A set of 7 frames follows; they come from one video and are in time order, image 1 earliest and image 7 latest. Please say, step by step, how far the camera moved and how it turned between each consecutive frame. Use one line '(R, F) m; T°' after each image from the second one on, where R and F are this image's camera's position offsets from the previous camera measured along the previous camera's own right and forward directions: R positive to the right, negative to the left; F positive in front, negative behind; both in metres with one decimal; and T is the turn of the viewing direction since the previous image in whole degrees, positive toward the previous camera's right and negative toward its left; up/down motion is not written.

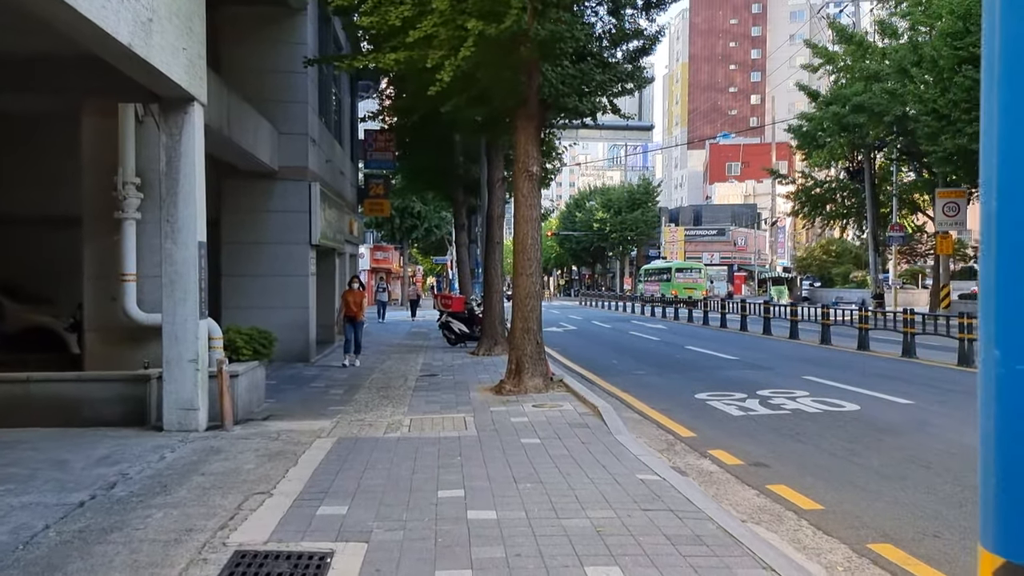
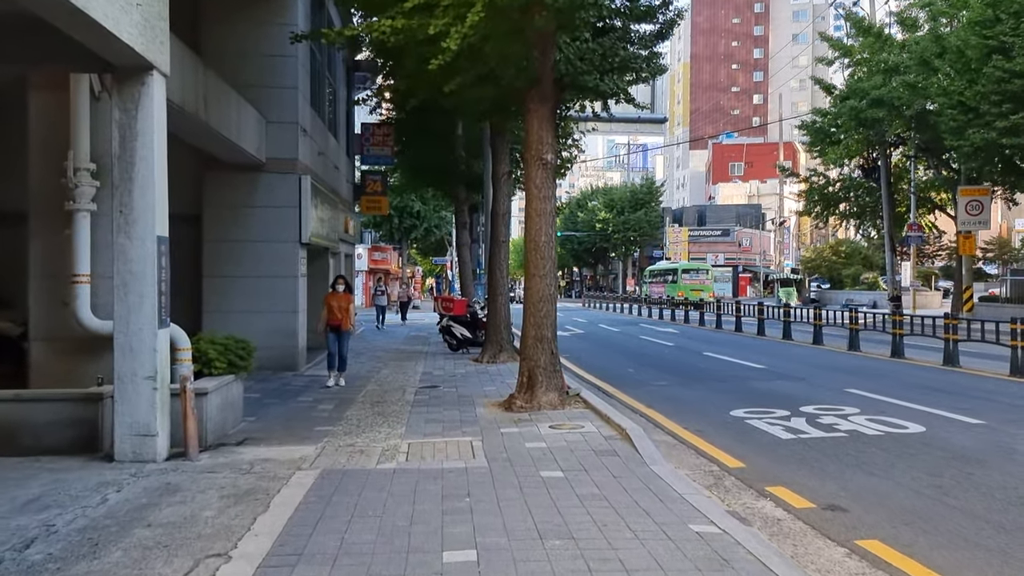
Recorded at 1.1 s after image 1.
(-0.2, +1.4) m; 0°
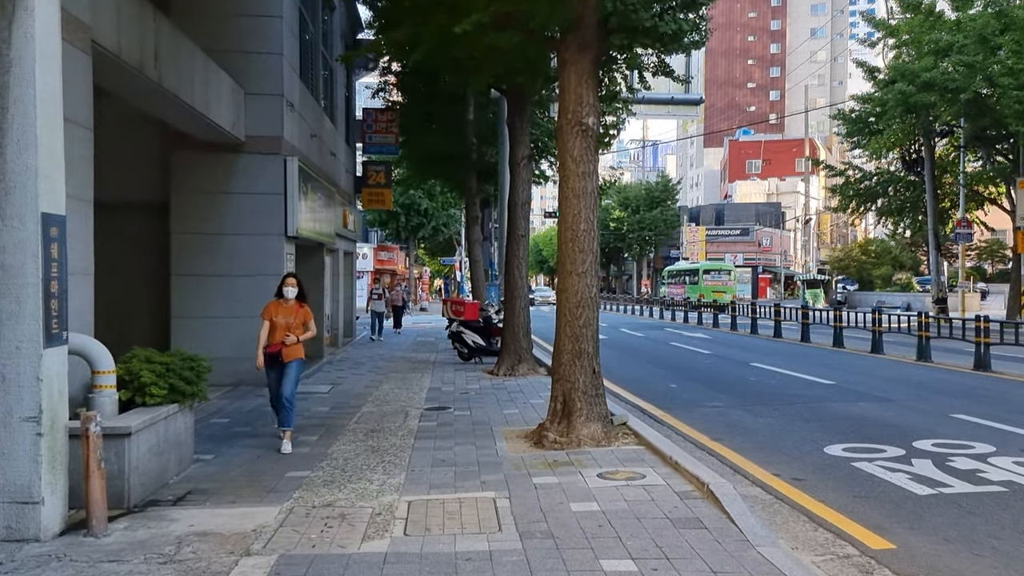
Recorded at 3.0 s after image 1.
(-0.3, +2.3) m; -1°
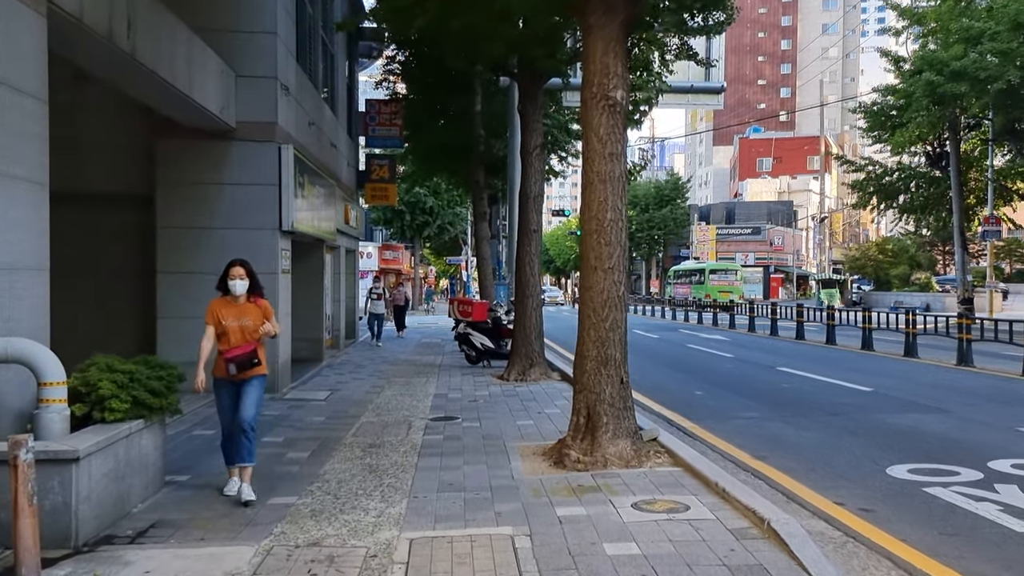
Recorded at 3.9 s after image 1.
(-0.1, +1.0) m; 0°
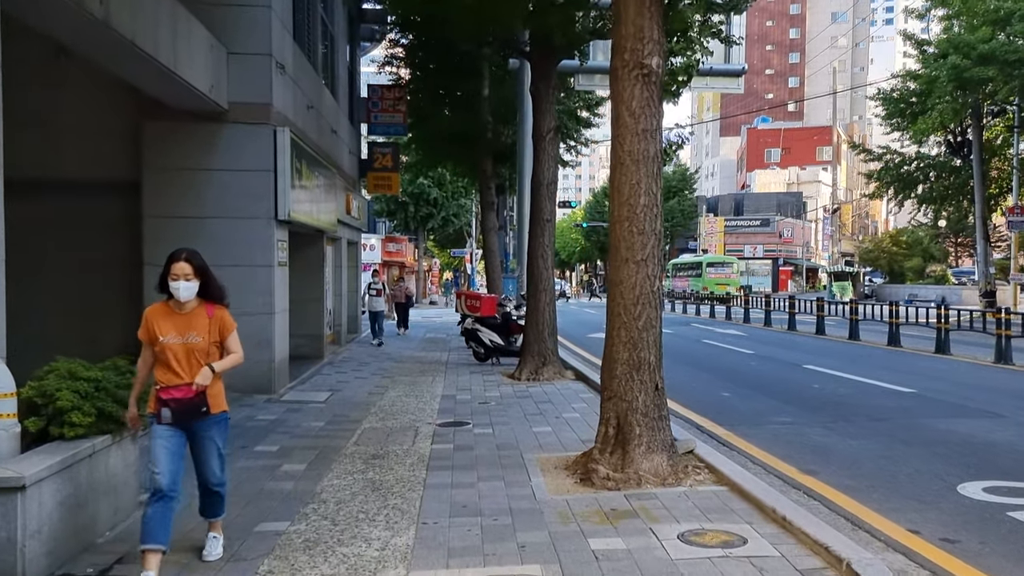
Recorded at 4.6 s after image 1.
(-0.2, +0.9) m; 0°
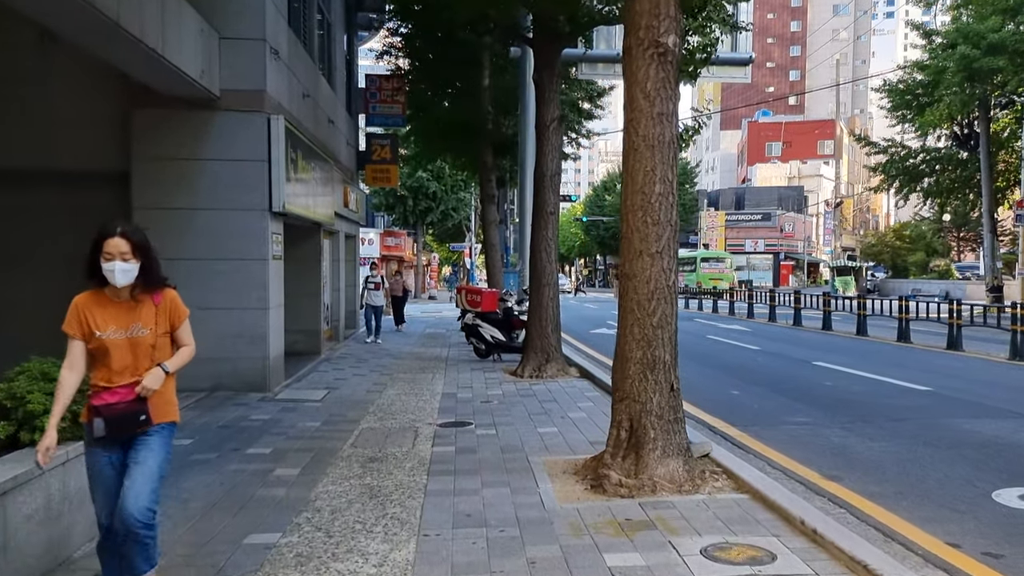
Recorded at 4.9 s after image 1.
(-0.1, +0.4) m; 0°
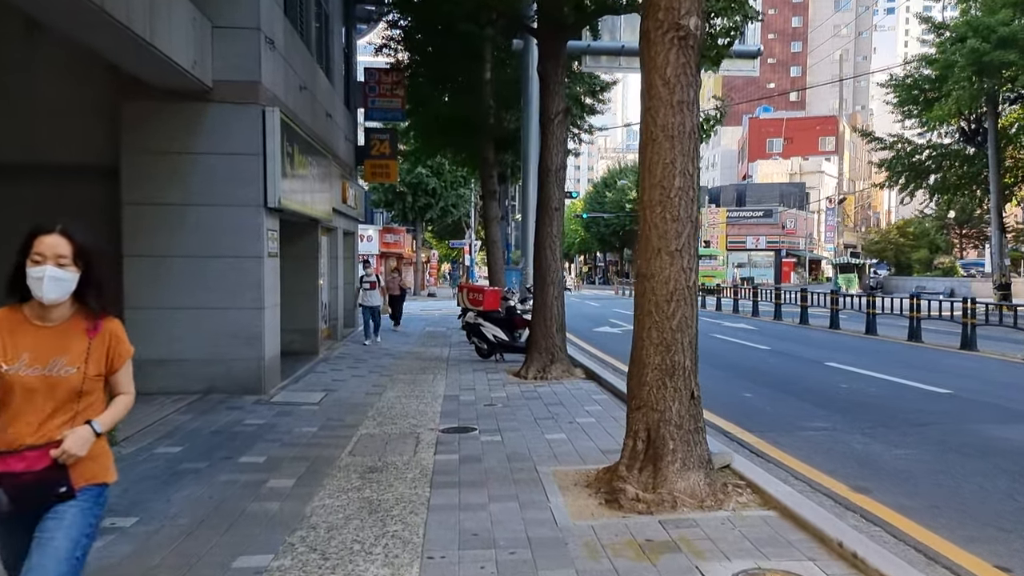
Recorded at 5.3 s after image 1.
(-0.1, +0.4) m; 0°
